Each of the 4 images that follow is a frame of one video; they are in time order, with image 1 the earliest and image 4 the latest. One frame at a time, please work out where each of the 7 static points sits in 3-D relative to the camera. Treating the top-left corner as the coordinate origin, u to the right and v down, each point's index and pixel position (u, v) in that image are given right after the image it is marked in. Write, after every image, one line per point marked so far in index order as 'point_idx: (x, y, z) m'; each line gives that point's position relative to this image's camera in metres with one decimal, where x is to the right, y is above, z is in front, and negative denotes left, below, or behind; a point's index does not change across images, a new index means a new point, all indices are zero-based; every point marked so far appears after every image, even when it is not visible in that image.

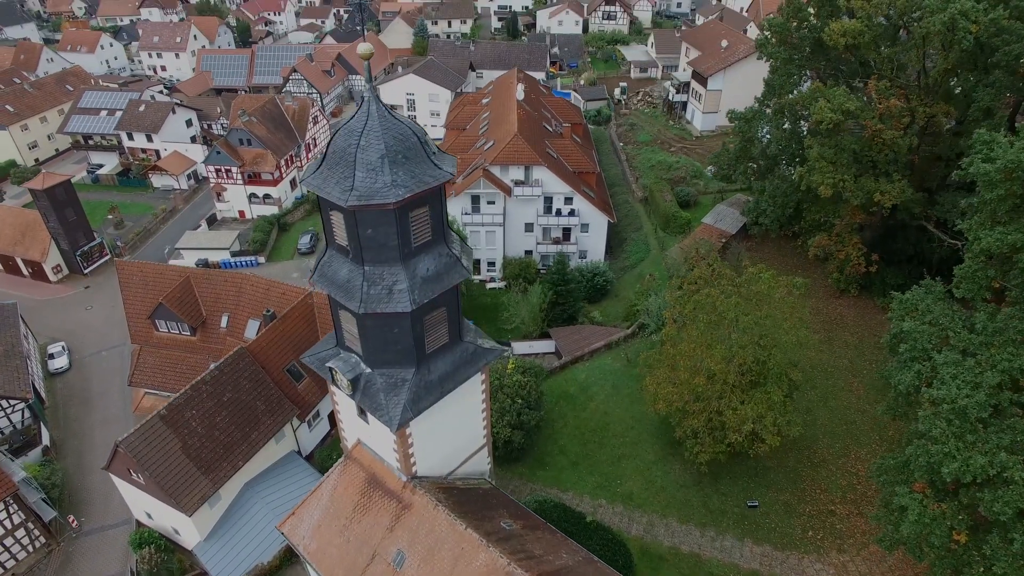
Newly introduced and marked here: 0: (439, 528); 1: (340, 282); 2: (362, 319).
0: (-1.7, -5.5, +13.9) m
1: (-3.5, +0.1, +12.5) m
2: (-3.2, -0.6, +12.7) m
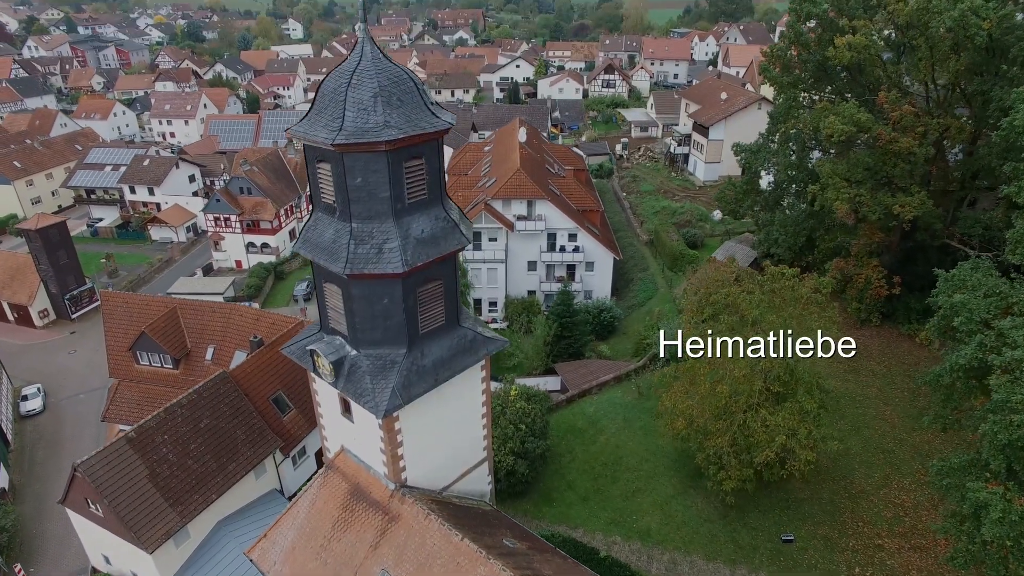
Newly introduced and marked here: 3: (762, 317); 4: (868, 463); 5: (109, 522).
0: (-1.6, -4.9, +11.9) m
1: (-3.5, +0.8, +11.3) m
2: (-3.1, 0.0, +11.4) m
3: (+6.7, -0.6, +16.5) m
4: (+11.3, -5.6, +19.4) m
5: (-11.8, -6.8, +17.9) m
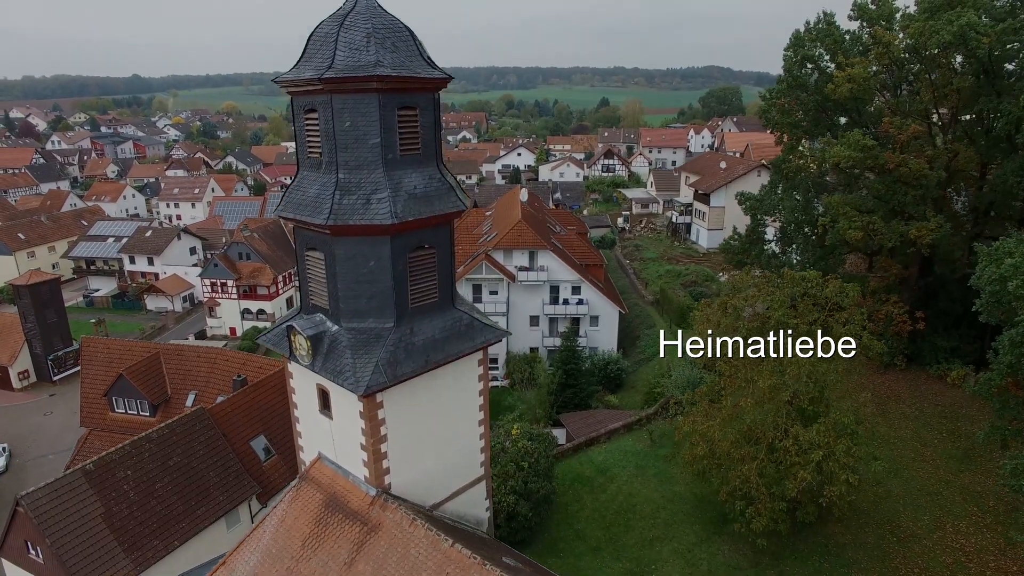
0: (-1.6, -4.3, +10.0) m
1: (-3.5, +1.5, +10.3) m
2: (-3.1, +0.7, +10.3) m
3: (+6.7, -0.8, +15.2) m
4: (+11.3, -6.1, +17.3) m
5: (-11.8, -7.2, +15.6) m
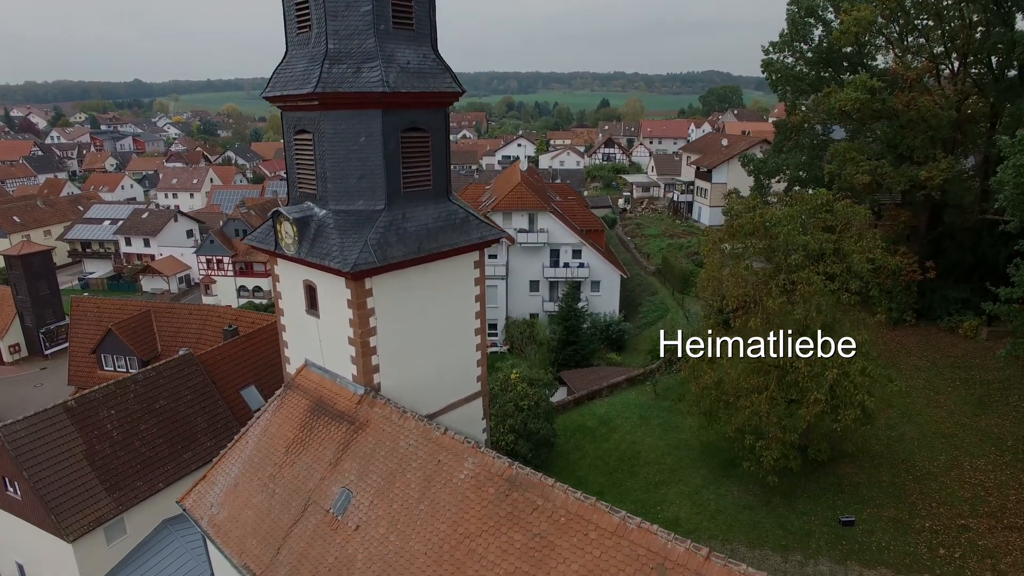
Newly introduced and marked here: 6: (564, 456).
0: (-1.6, -2.4, +9.3) m
1: (-3.5, +3.4, +9.7) m
2: (-3.1, +2.6, +9.7) m
3: (+6.7, +1.1, +14.6) m
4: (+11.3, -4.3, +16.6) m
5: (-11.8, -5.3, +14.9) m
6: (+1.6, -5.1, +18.5) m
